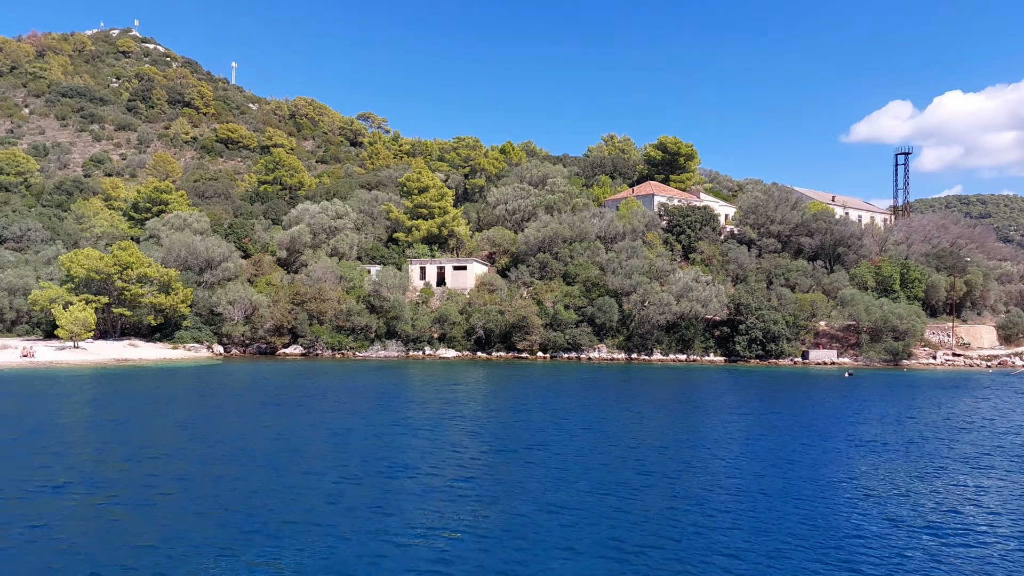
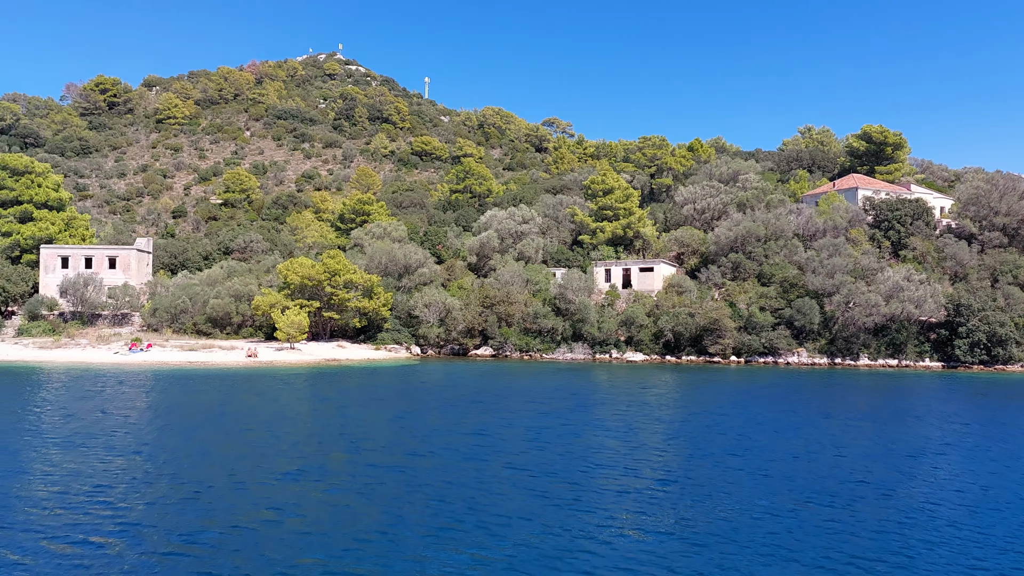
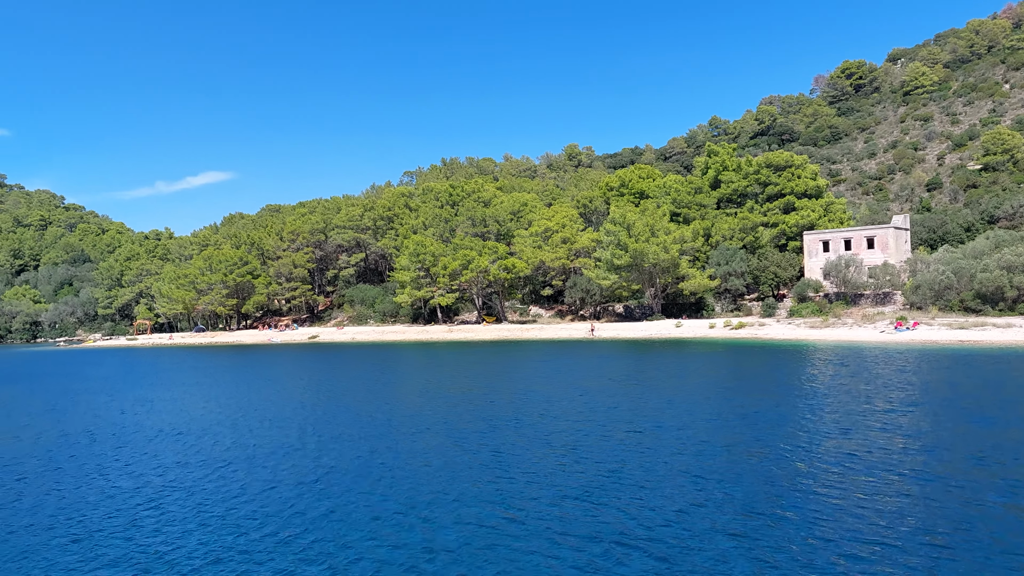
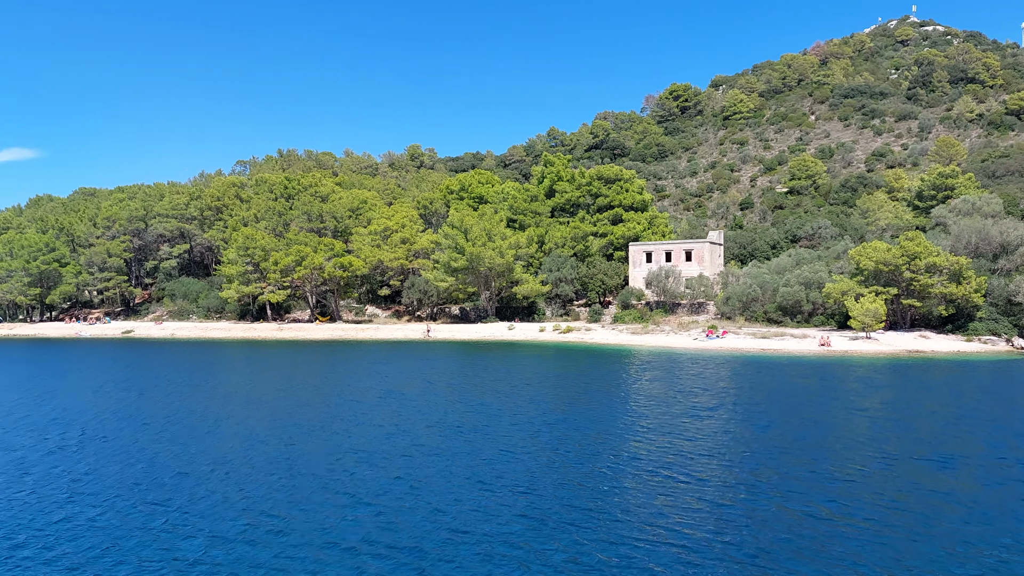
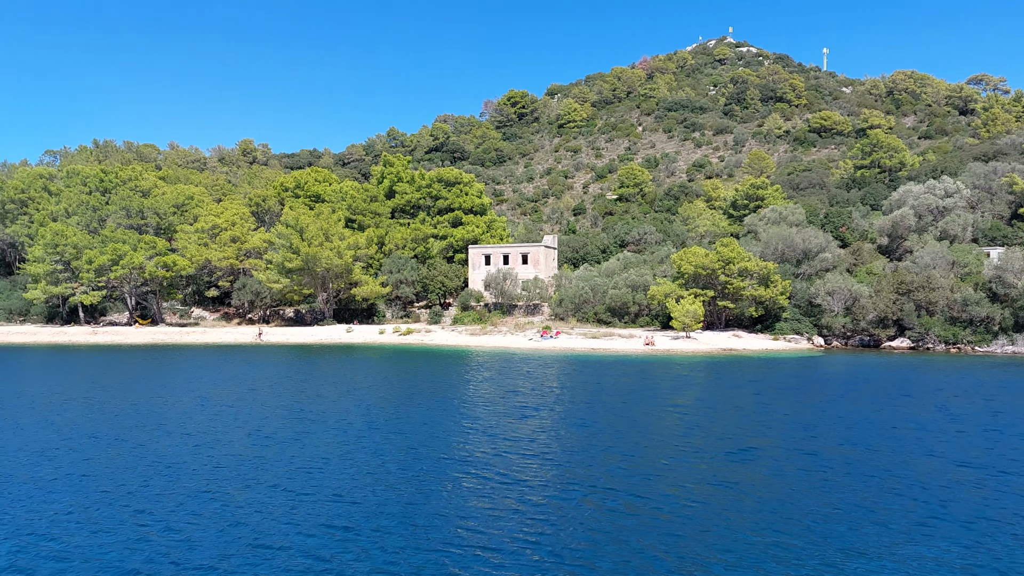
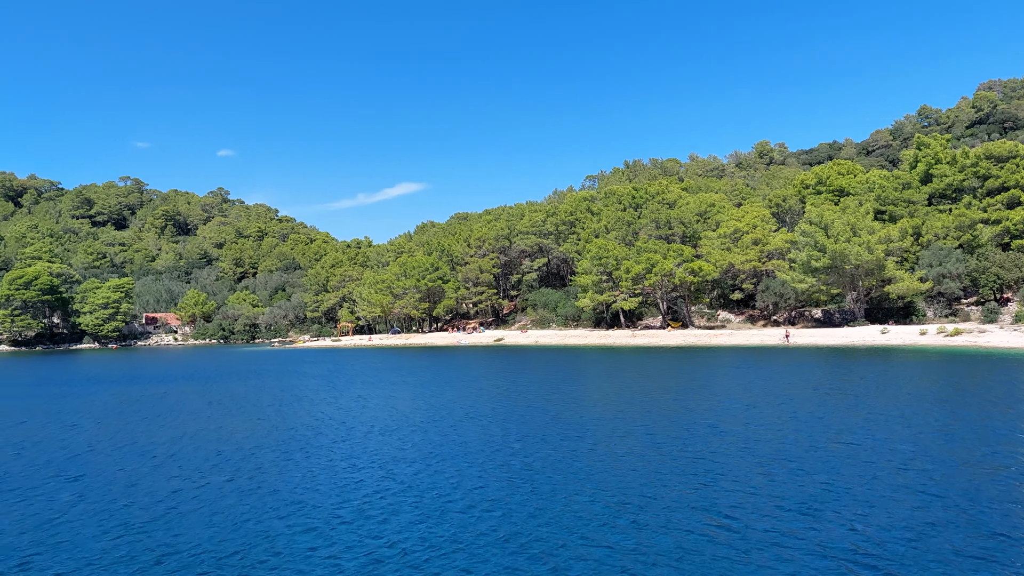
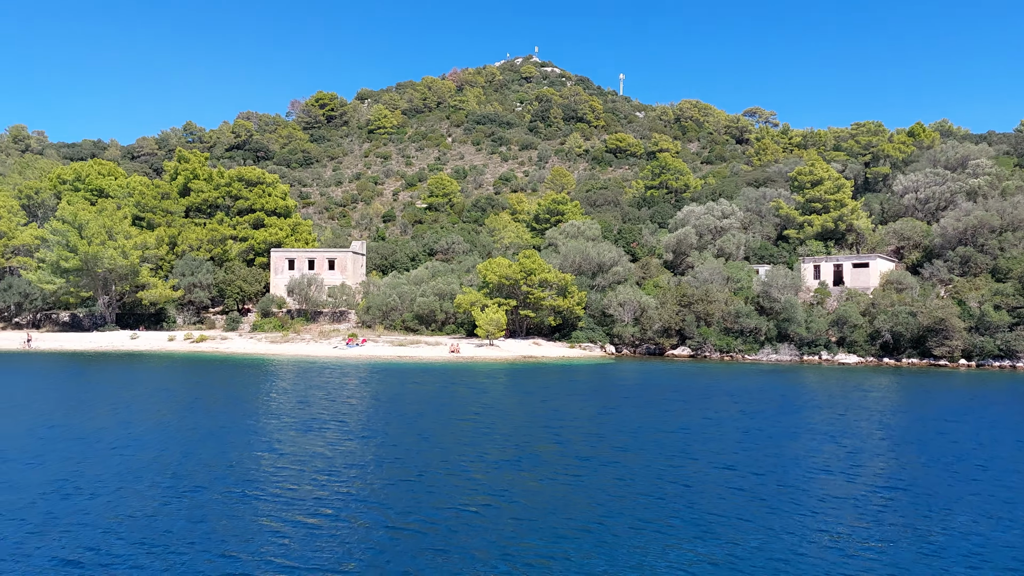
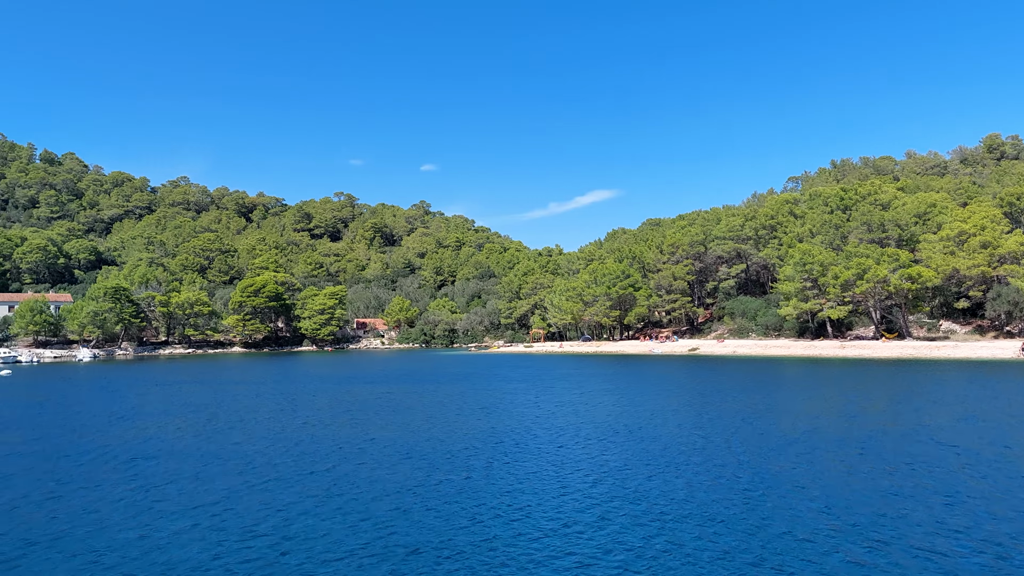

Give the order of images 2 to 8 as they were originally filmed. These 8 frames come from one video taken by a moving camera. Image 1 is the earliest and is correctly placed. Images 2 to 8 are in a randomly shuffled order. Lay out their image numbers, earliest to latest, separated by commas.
2, 7, 5, 4, 3, 6, 8
